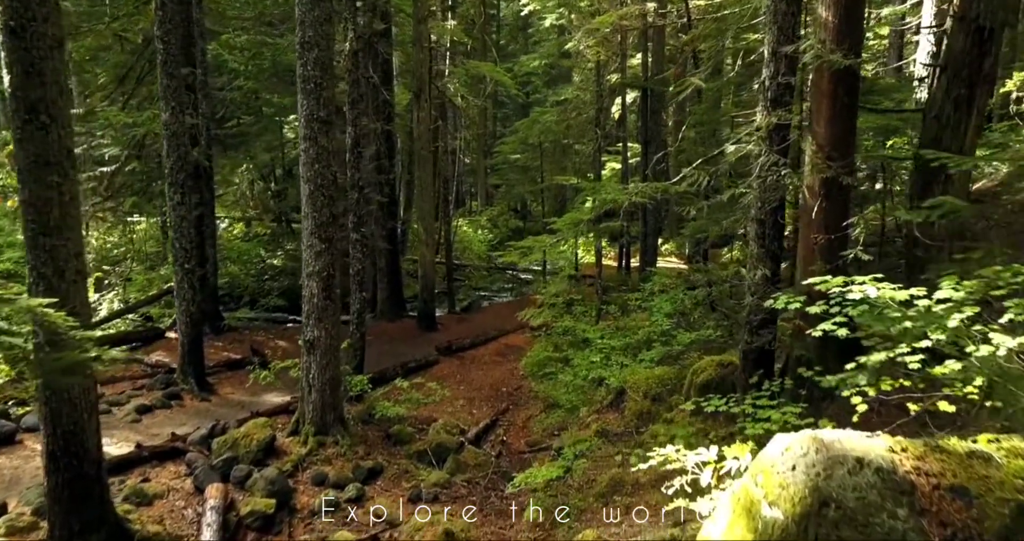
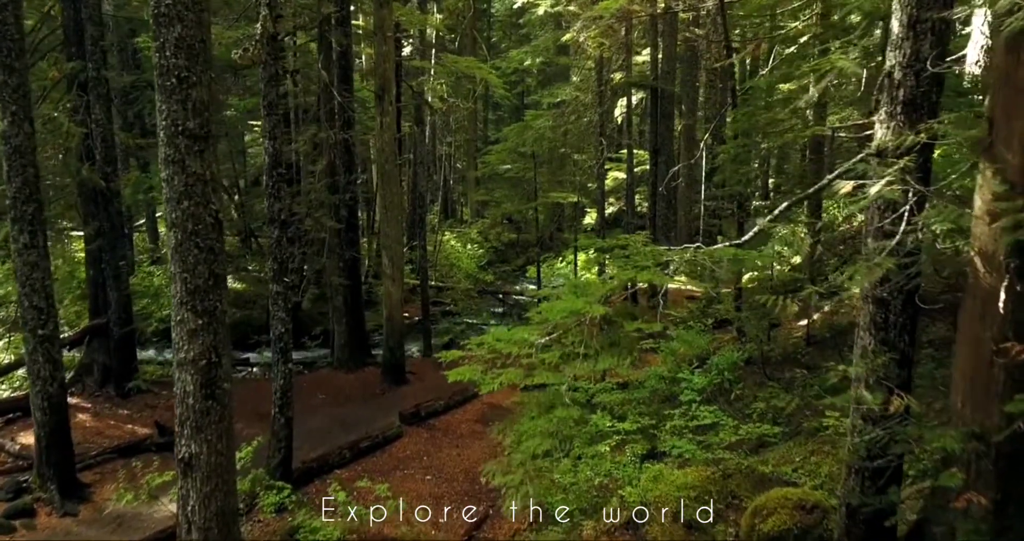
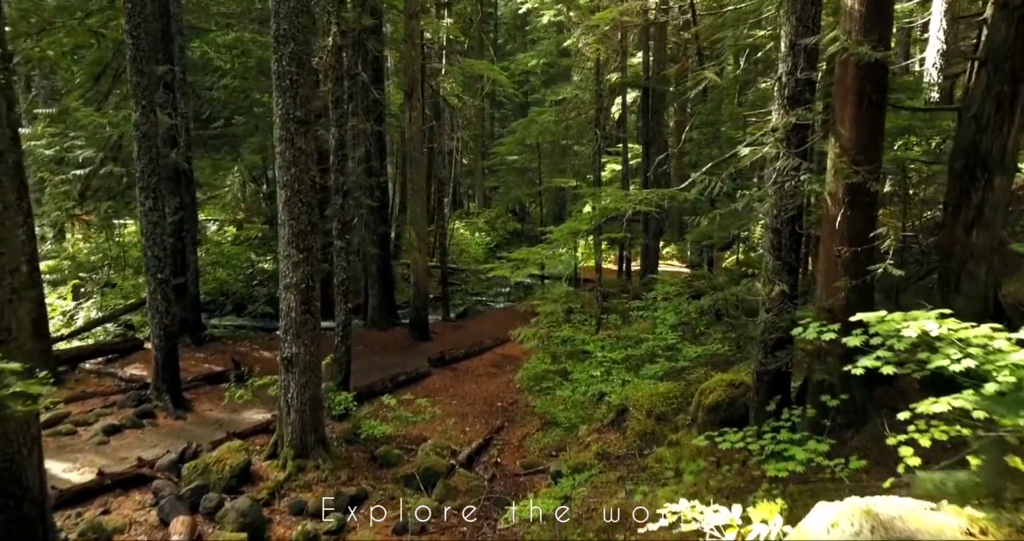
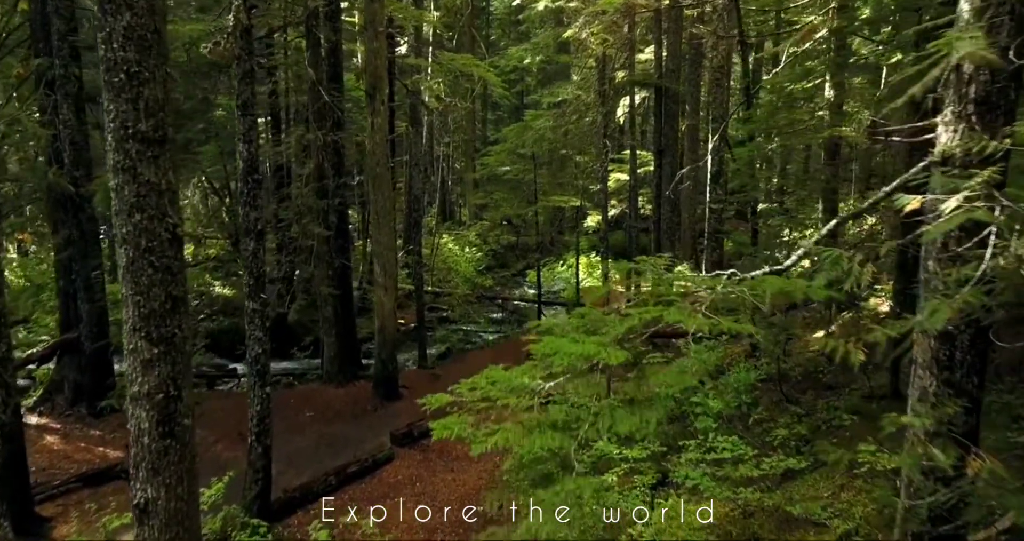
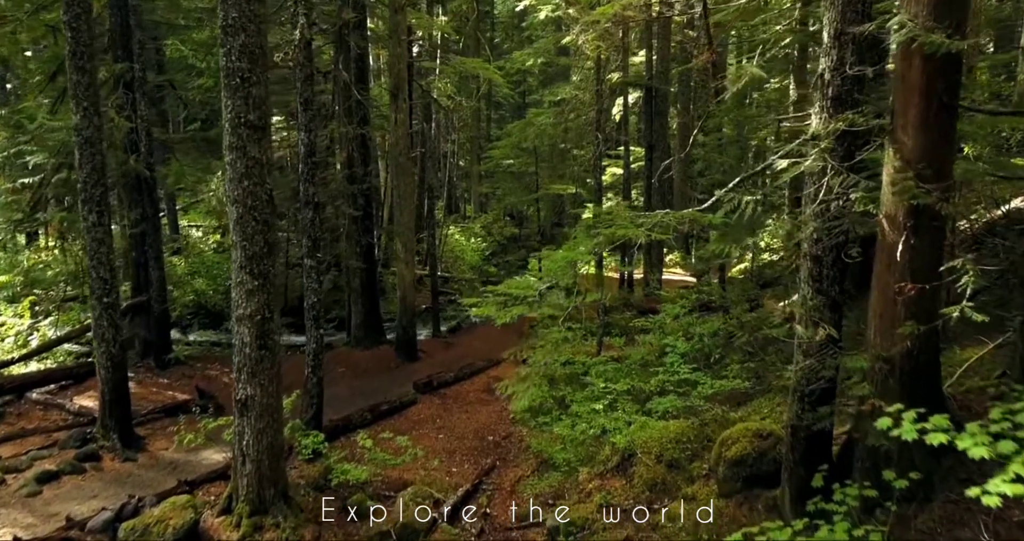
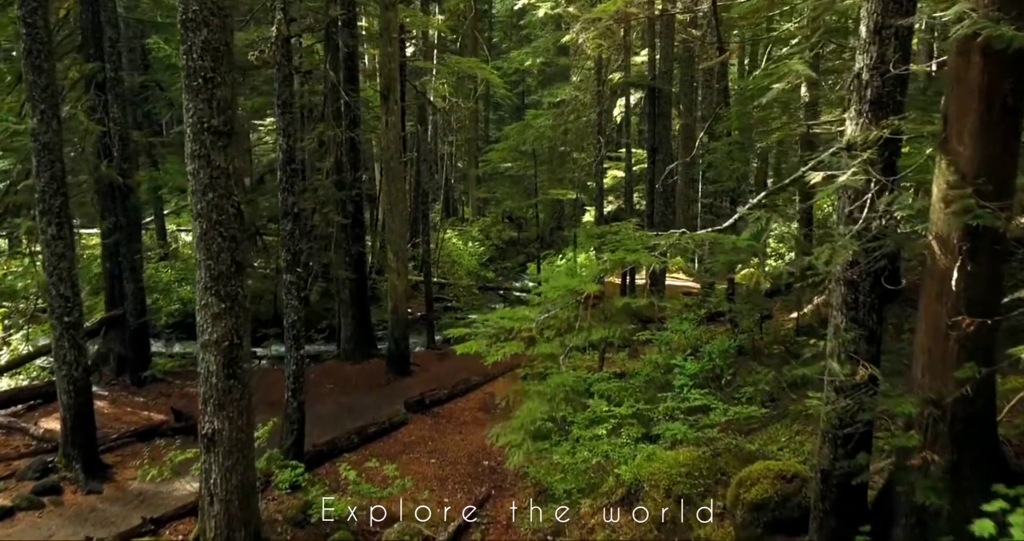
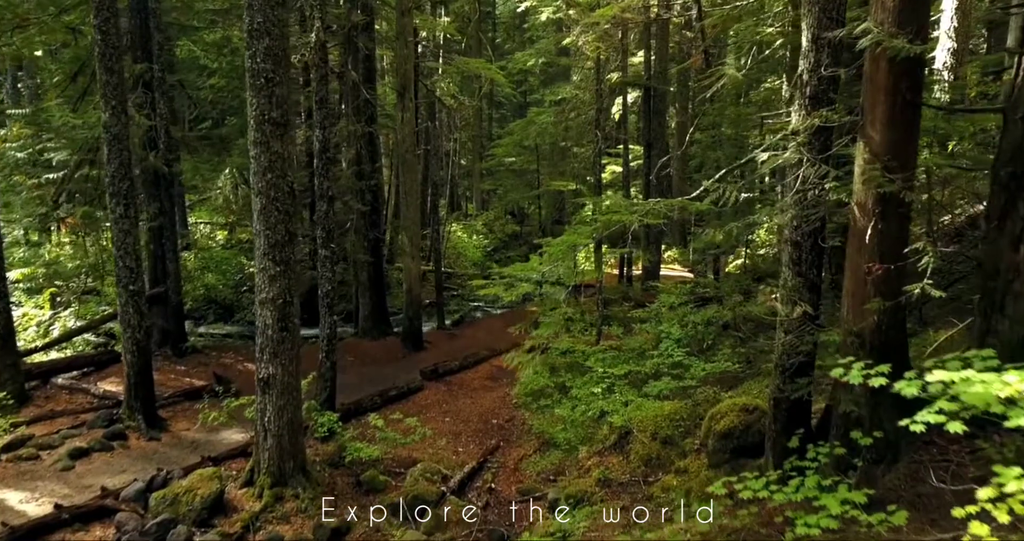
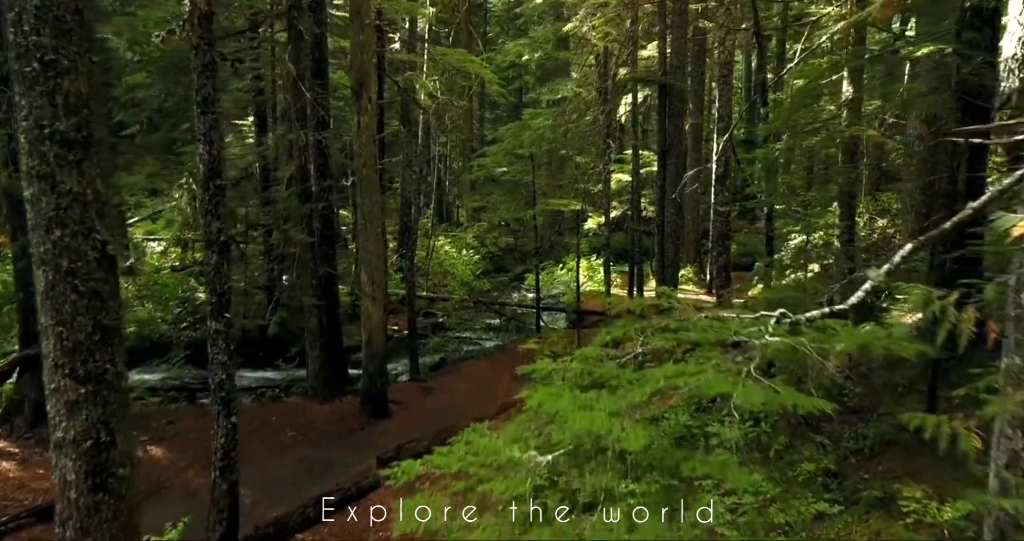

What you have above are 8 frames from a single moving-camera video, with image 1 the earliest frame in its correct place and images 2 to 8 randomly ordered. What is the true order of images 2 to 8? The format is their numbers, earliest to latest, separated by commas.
3, 7, 5, 6, 2, 4, 8
